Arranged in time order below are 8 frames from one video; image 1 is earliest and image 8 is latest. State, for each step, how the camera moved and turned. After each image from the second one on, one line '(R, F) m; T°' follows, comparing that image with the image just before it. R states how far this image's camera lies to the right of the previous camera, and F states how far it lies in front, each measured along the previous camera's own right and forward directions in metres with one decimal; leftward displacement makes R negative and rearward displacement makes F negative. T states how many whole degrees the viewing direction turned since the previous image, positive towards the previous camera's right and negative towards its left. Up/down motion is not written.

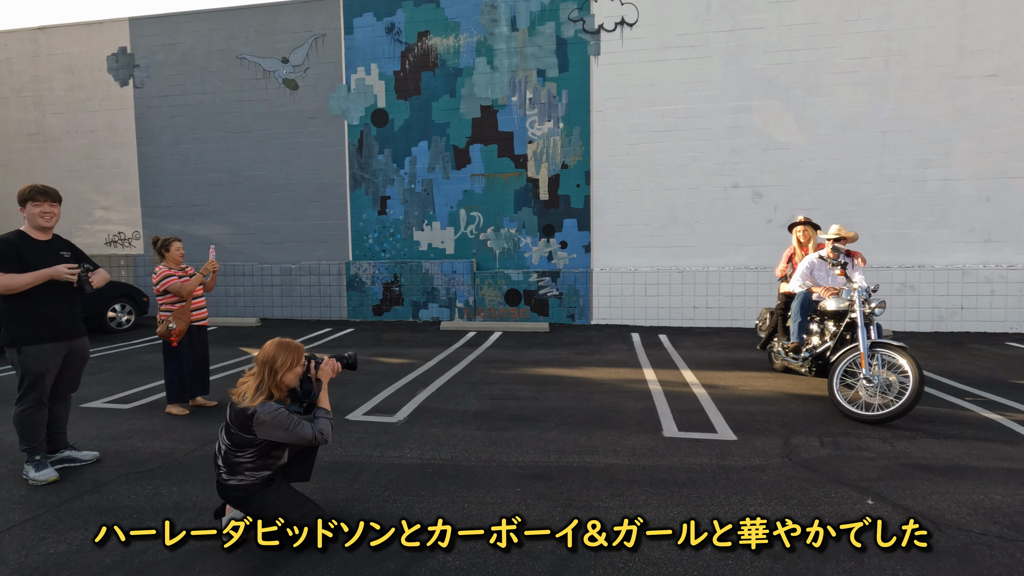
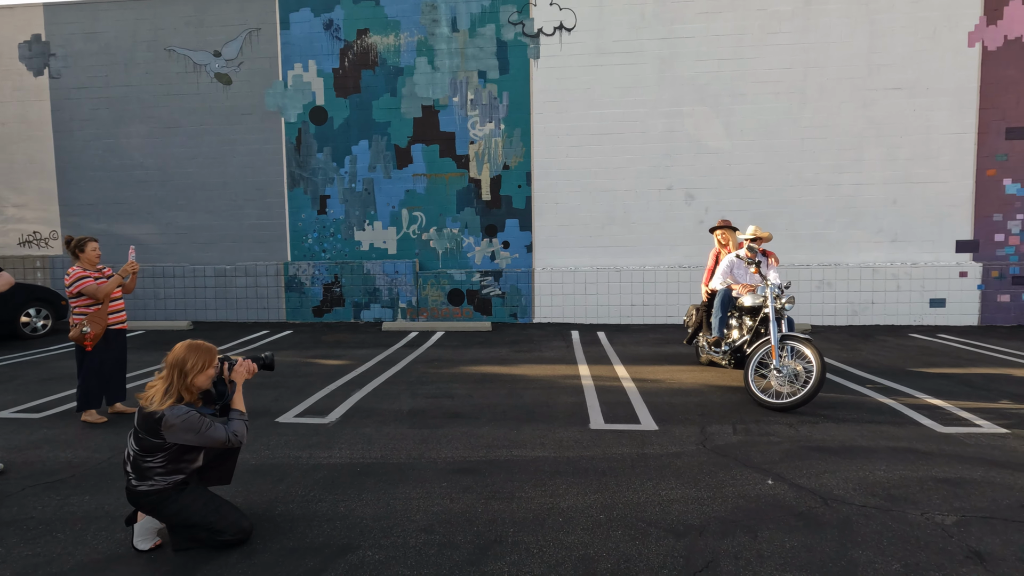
(+0.2, -0.1) m; +5°
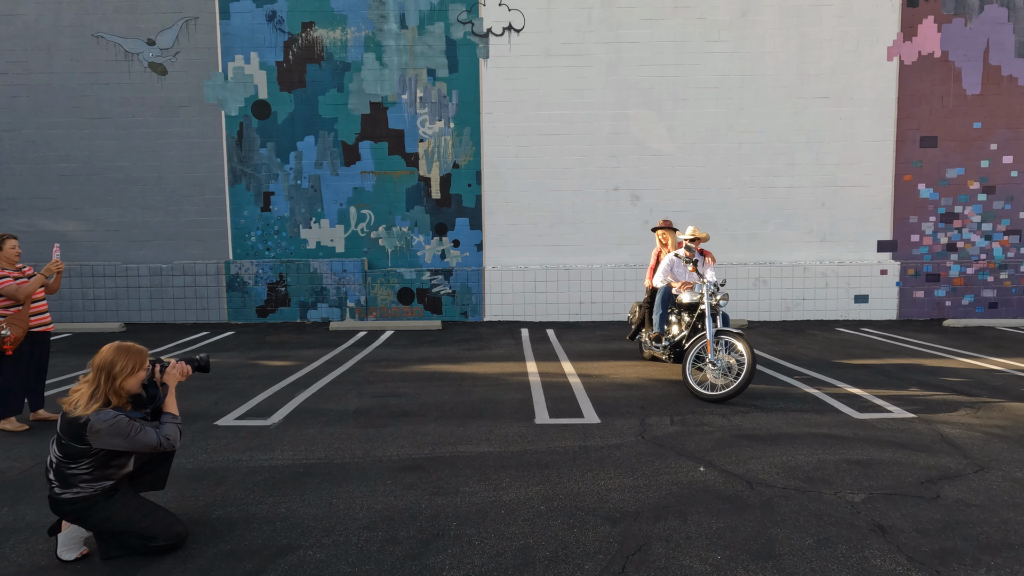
(+0.1, -0.1) m; +5°
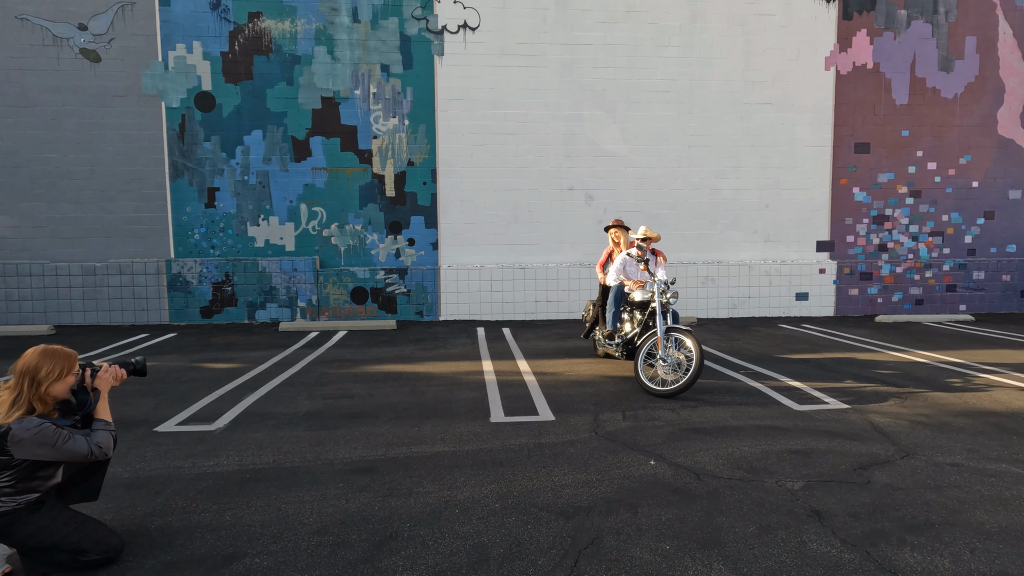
(0.0, 0.0) m; +5°
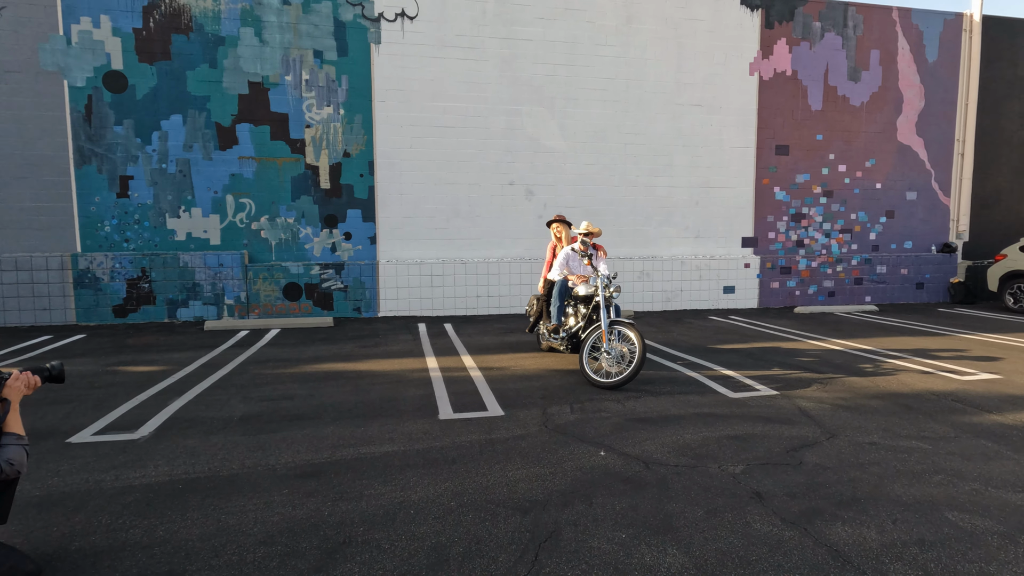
(-0.1, 0.0) m; +7°
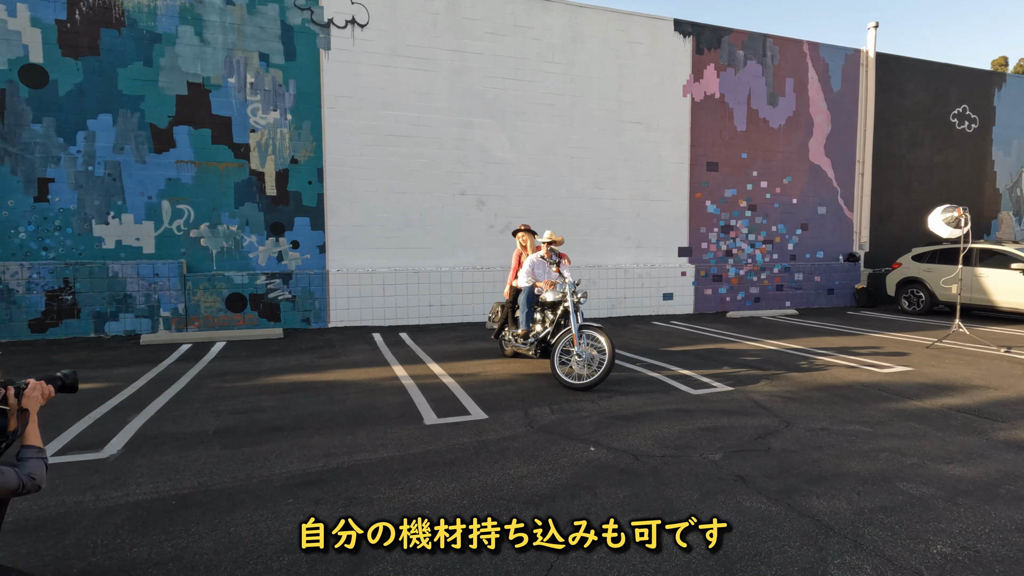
(-0.5, -0.1) m; +8°
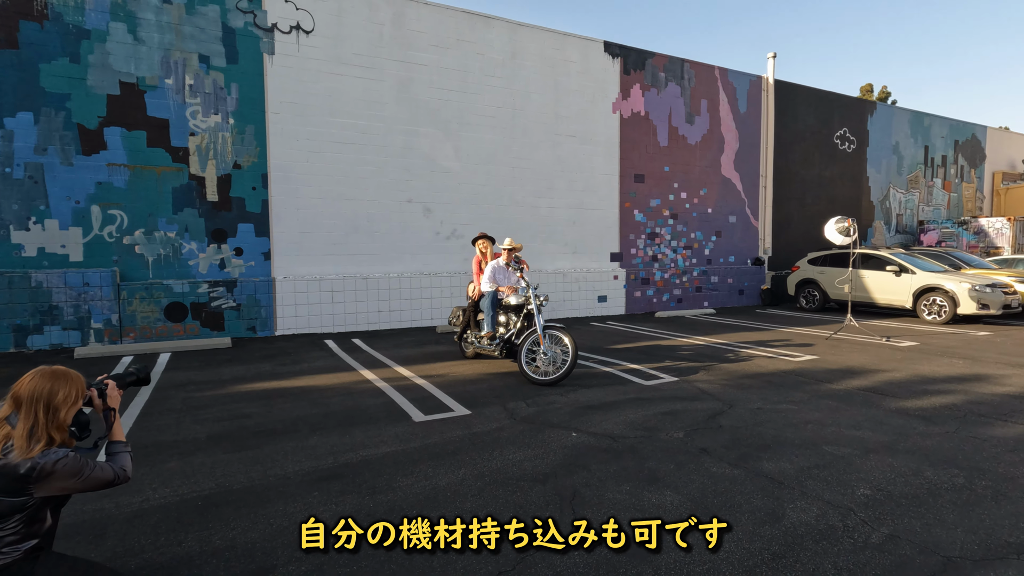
(-0.6, -0.4) m; +9°
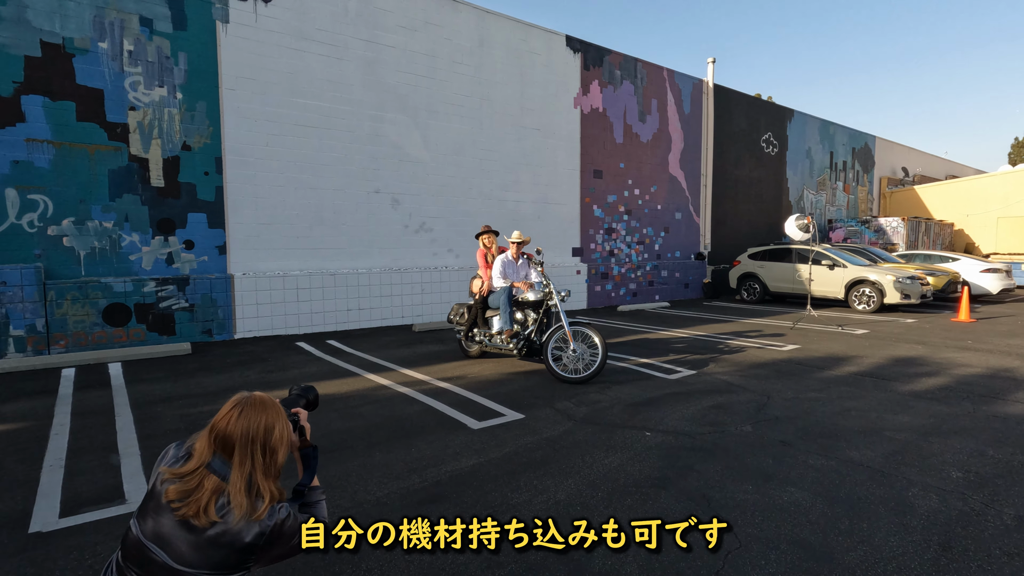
(-1.3, +0.4) m; +10°
